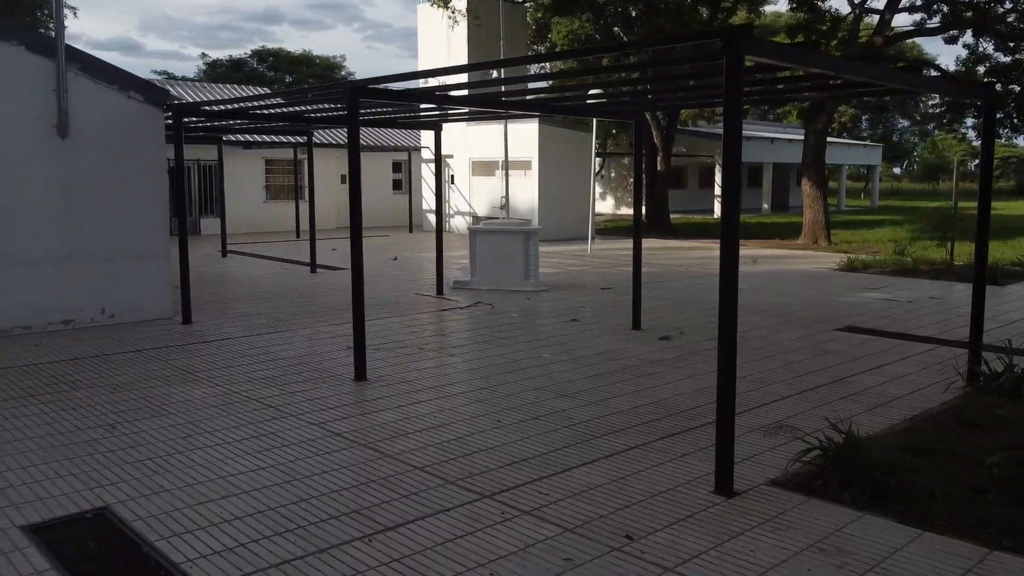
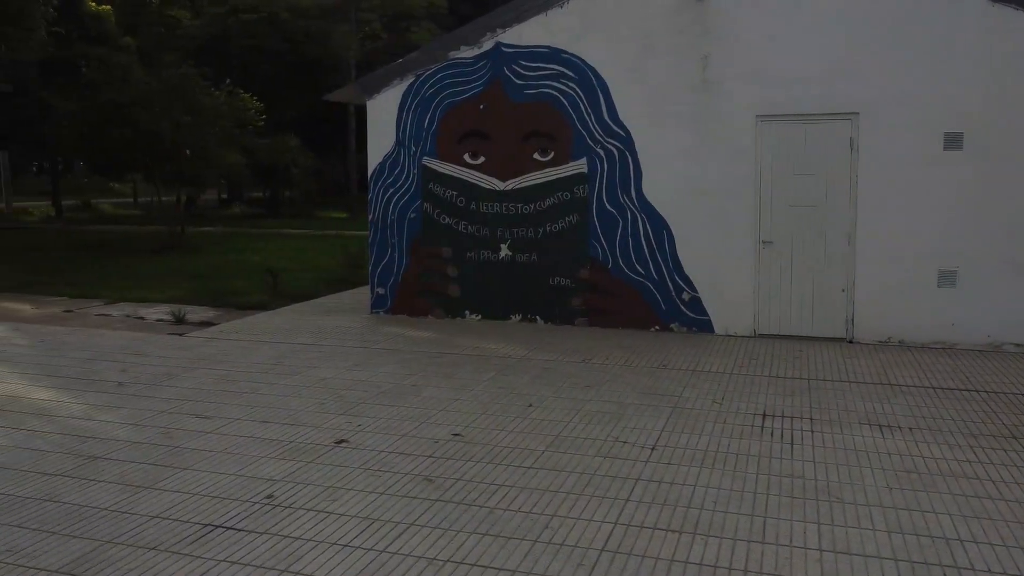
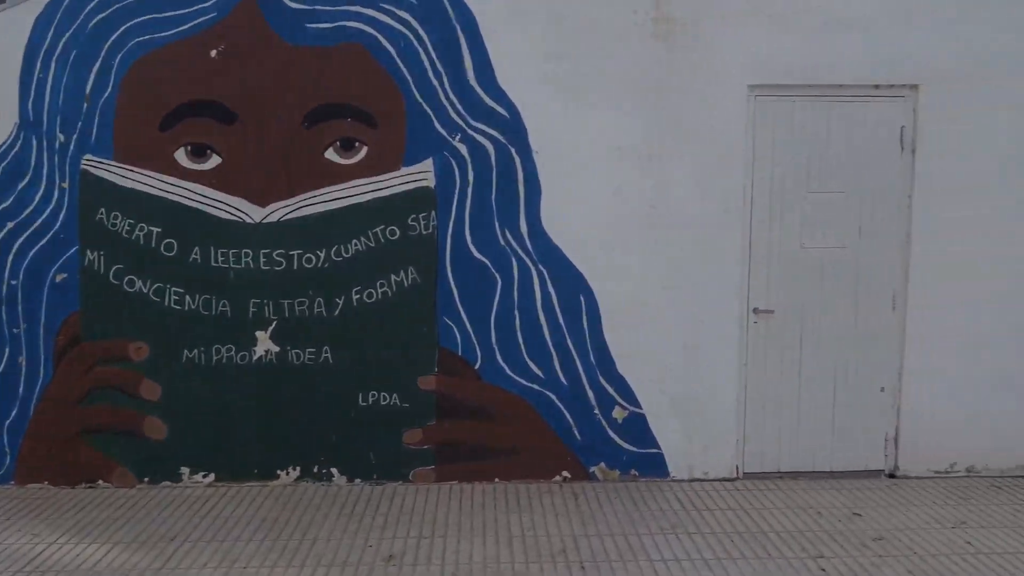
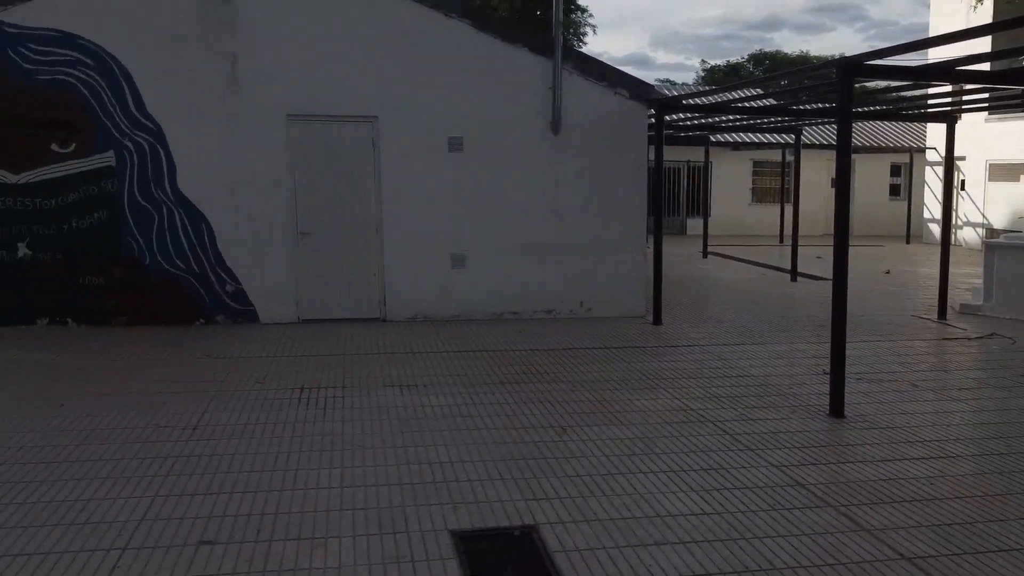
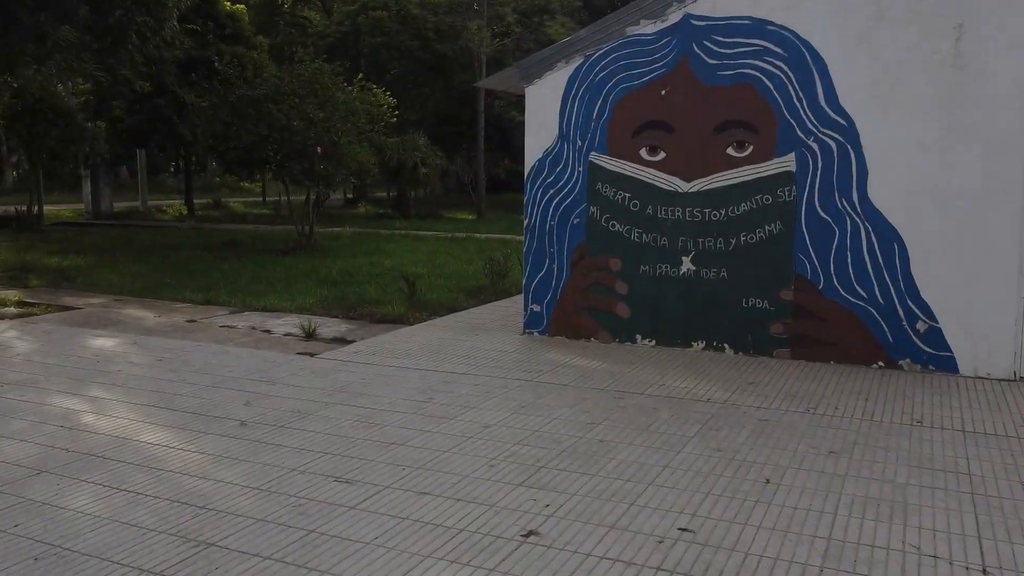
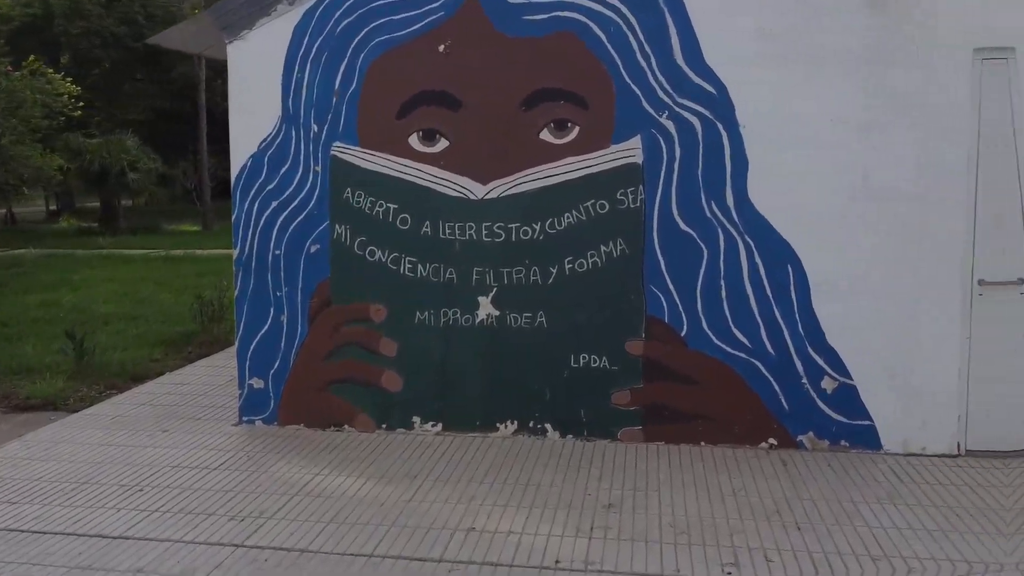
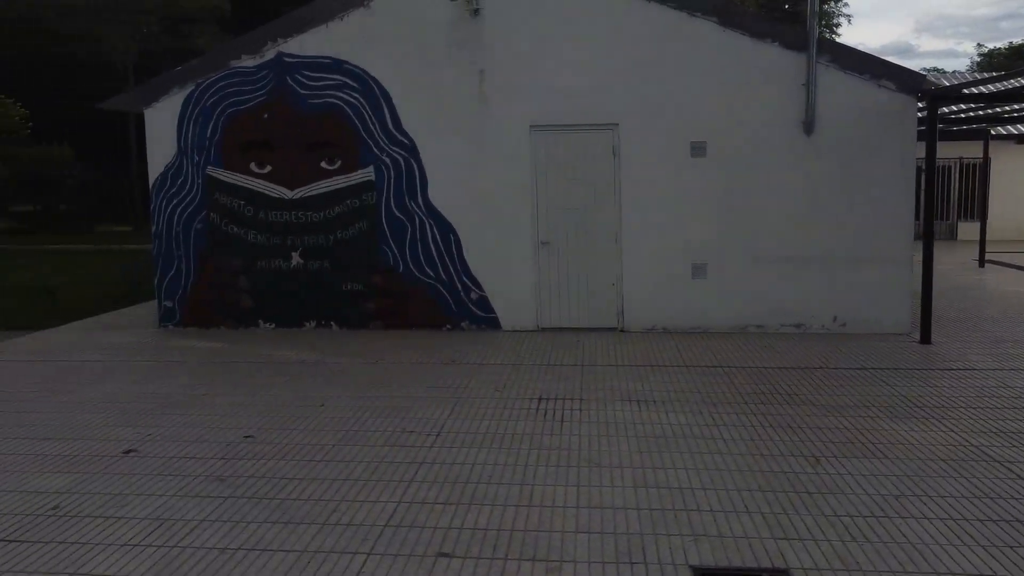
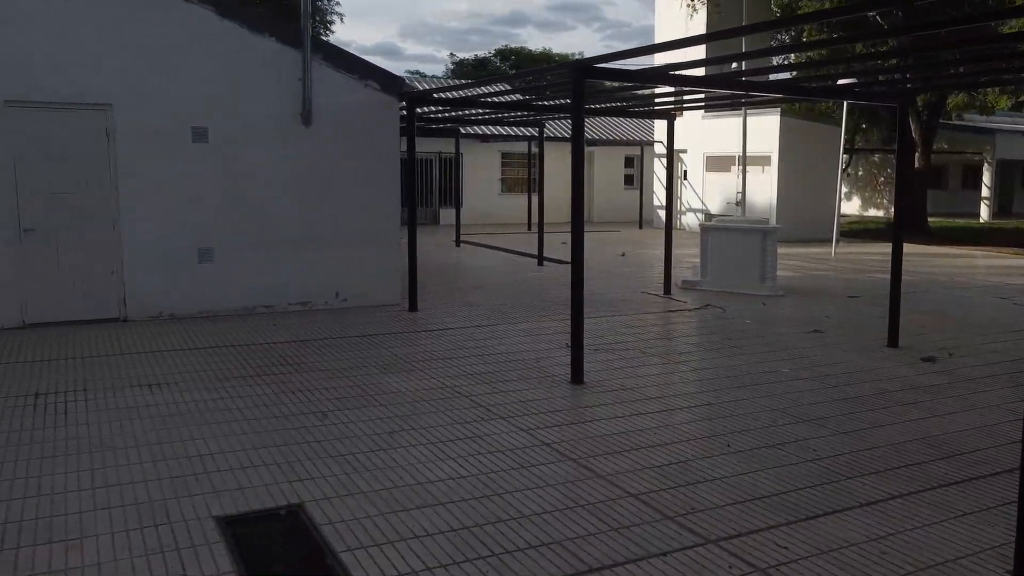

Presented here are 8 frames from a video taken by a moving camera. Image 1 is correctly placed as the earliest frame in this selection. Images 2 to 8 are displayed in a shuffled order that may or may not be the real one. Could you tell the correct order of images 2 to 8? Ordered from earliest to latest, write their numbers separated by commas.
8, 4, 7, 2, 5, 6, 3
